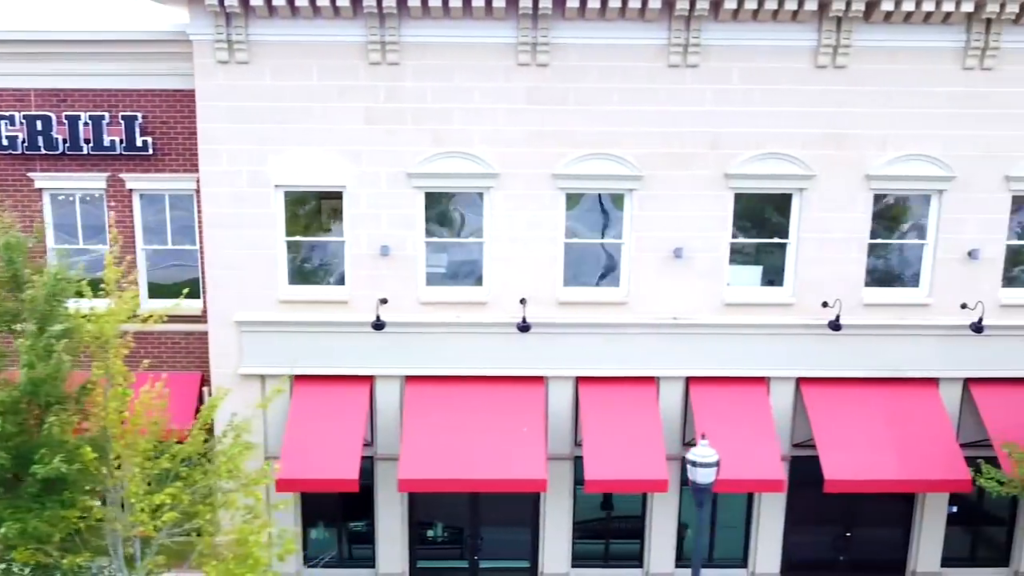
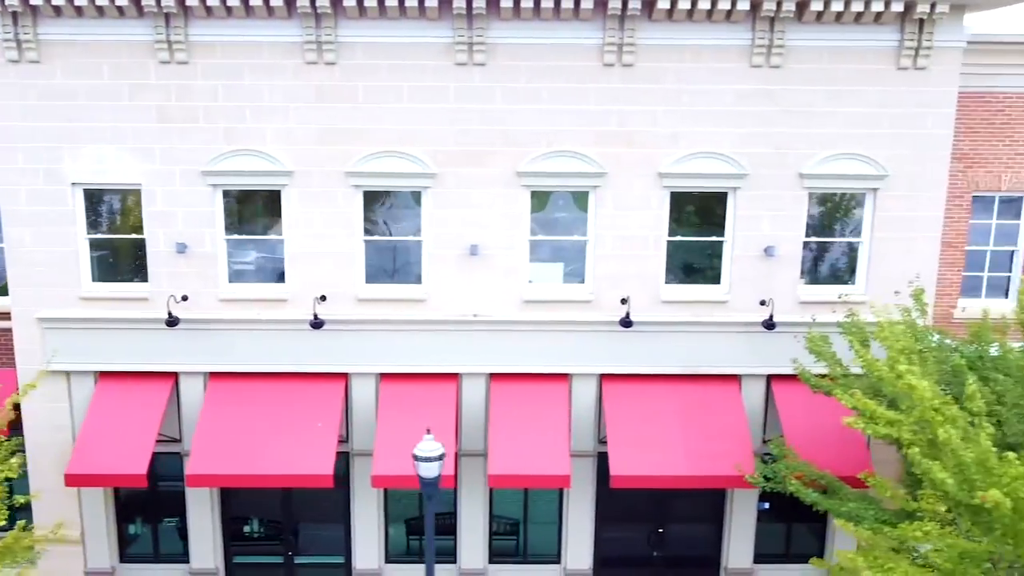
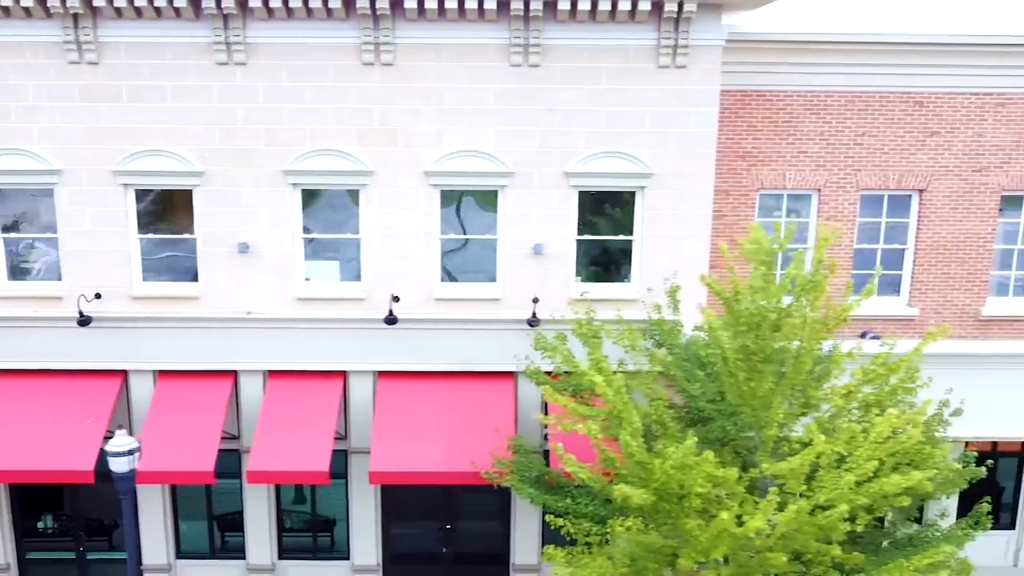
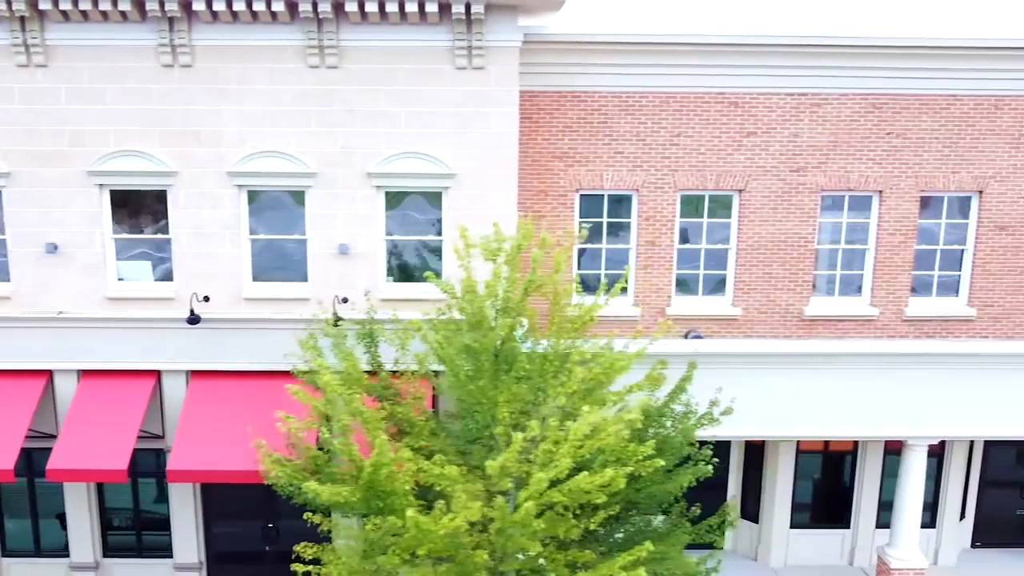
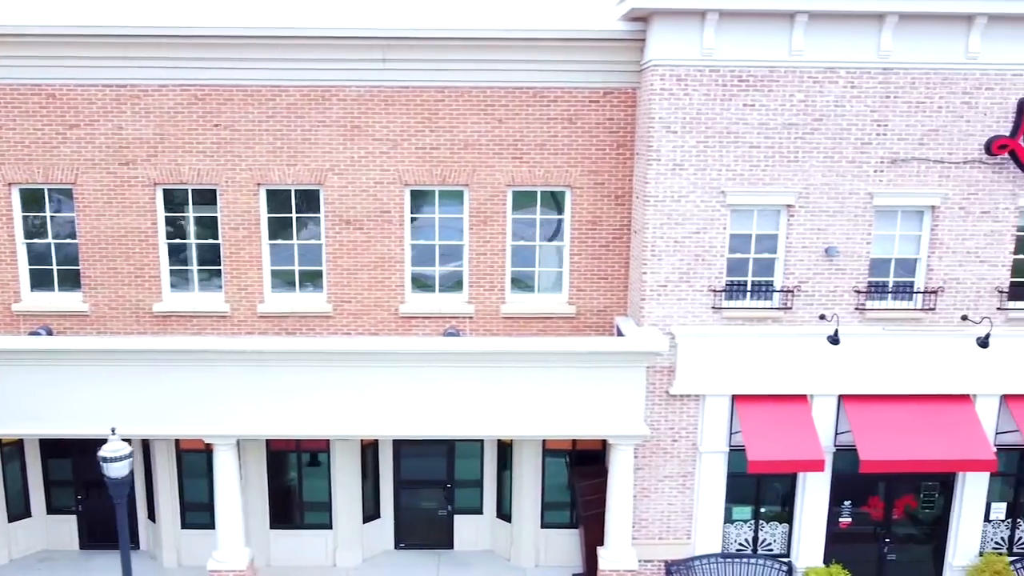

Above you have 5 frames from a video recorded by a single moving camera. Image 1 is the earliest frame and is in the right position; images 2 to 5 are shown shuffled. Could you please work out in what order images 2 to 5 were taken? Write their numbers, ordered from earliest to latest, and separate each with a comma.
2, 3, 4, 5
